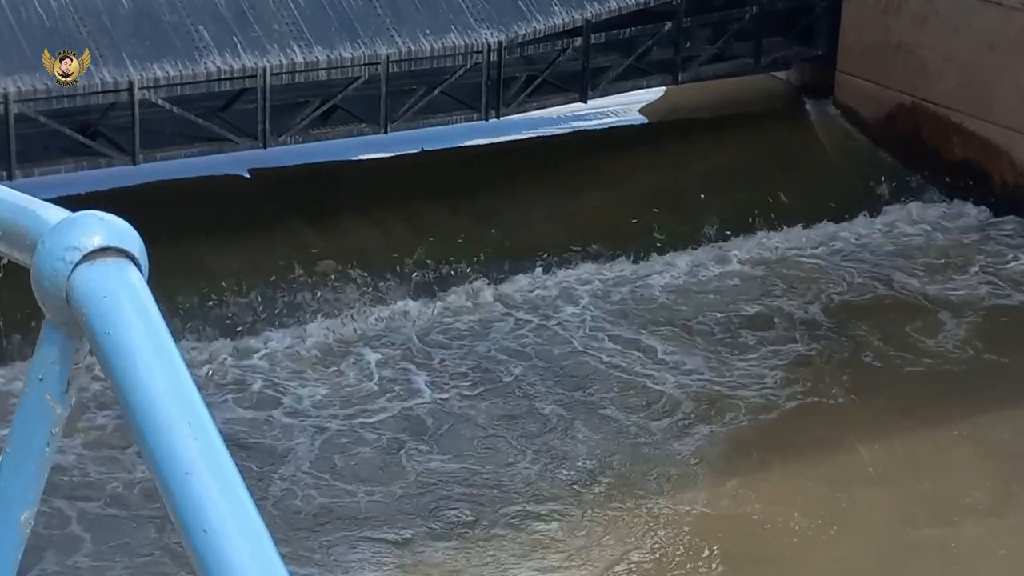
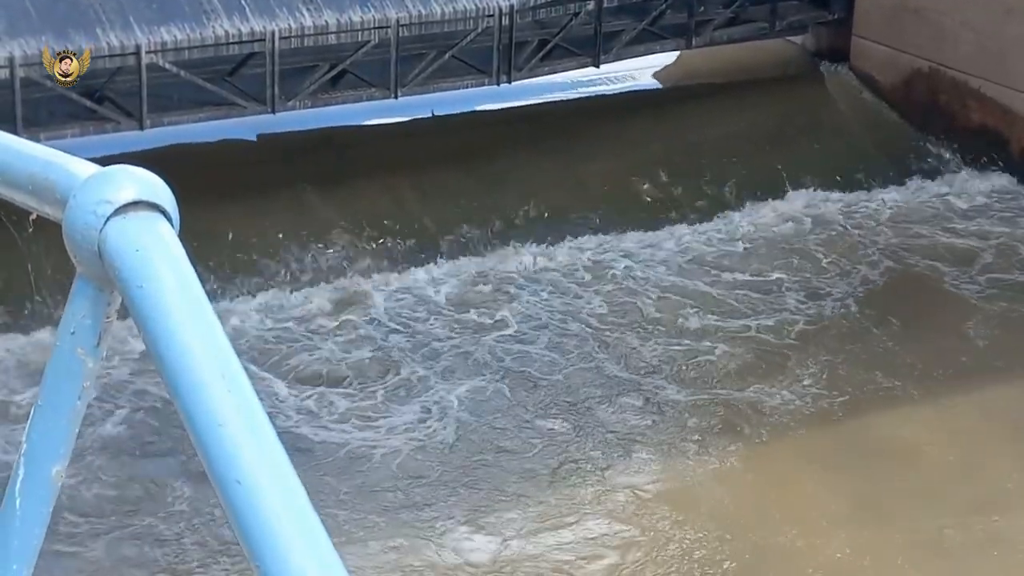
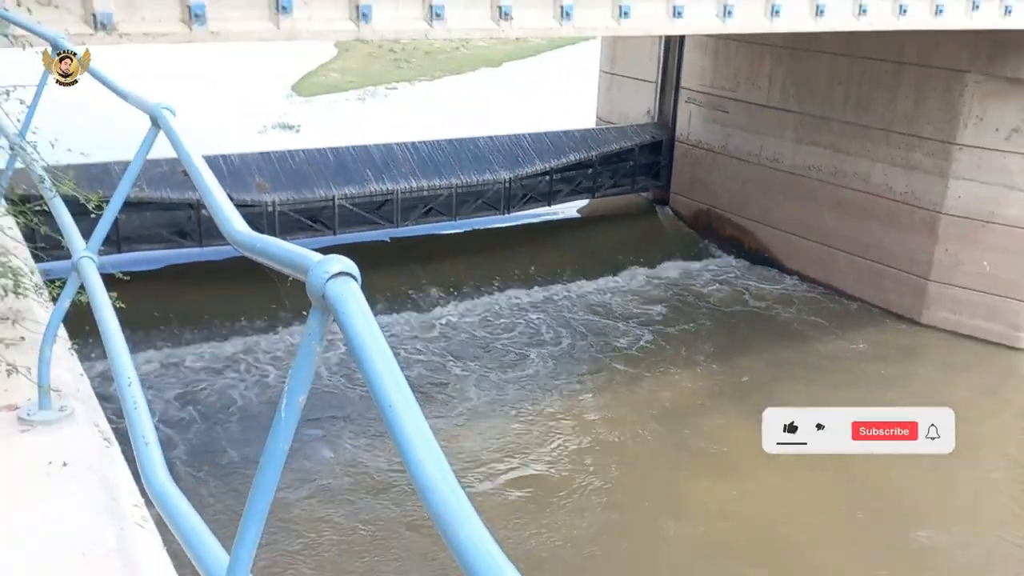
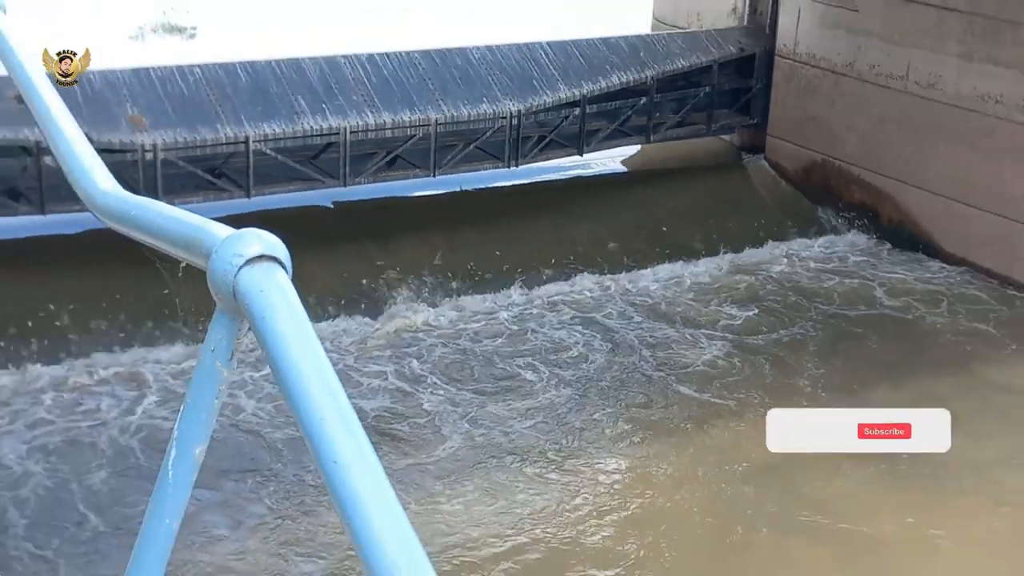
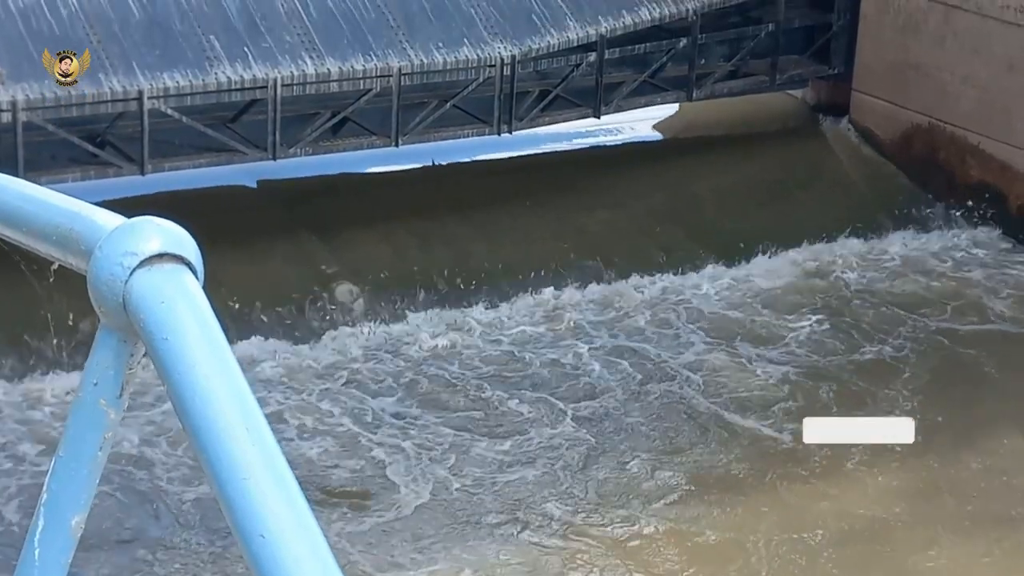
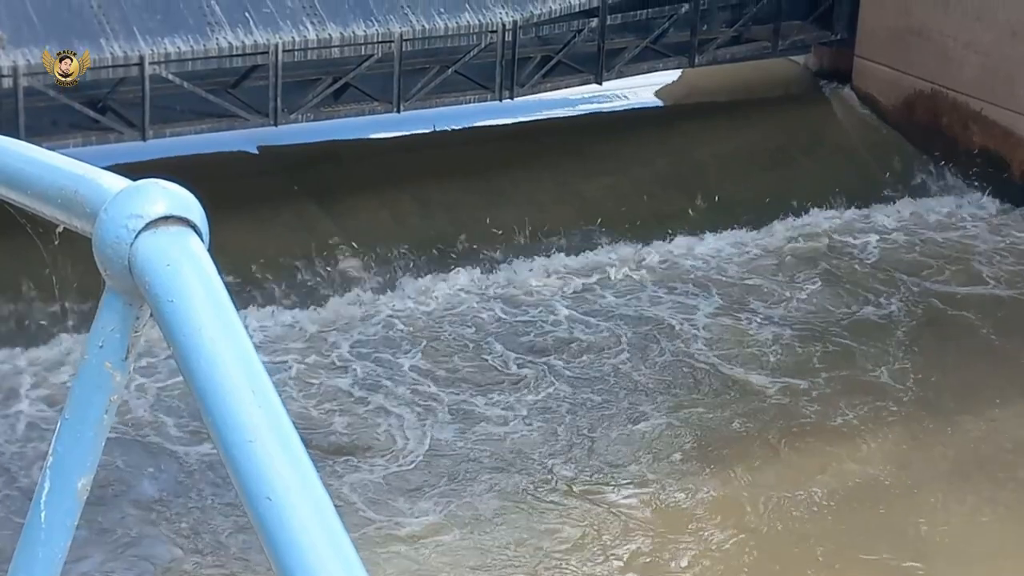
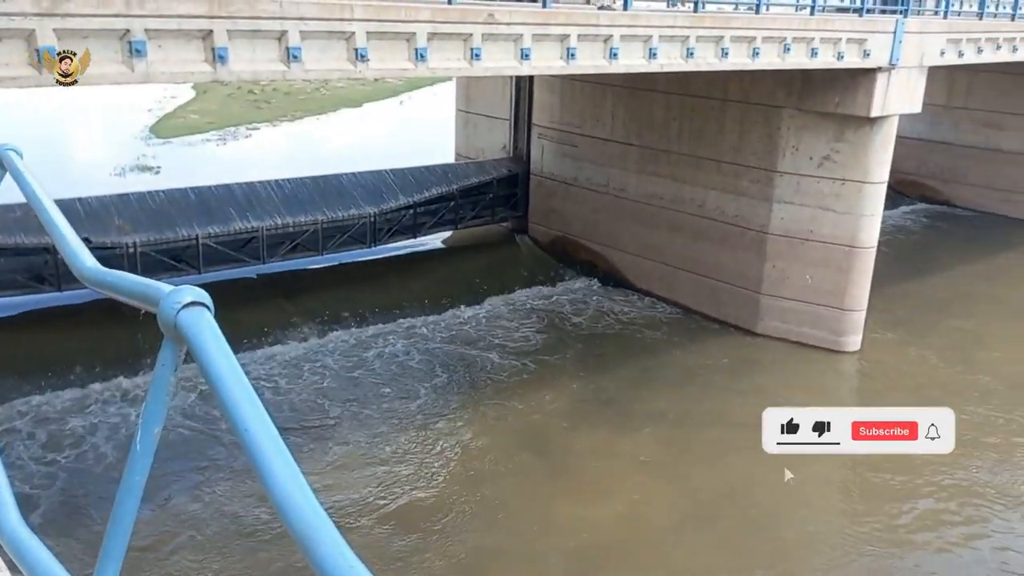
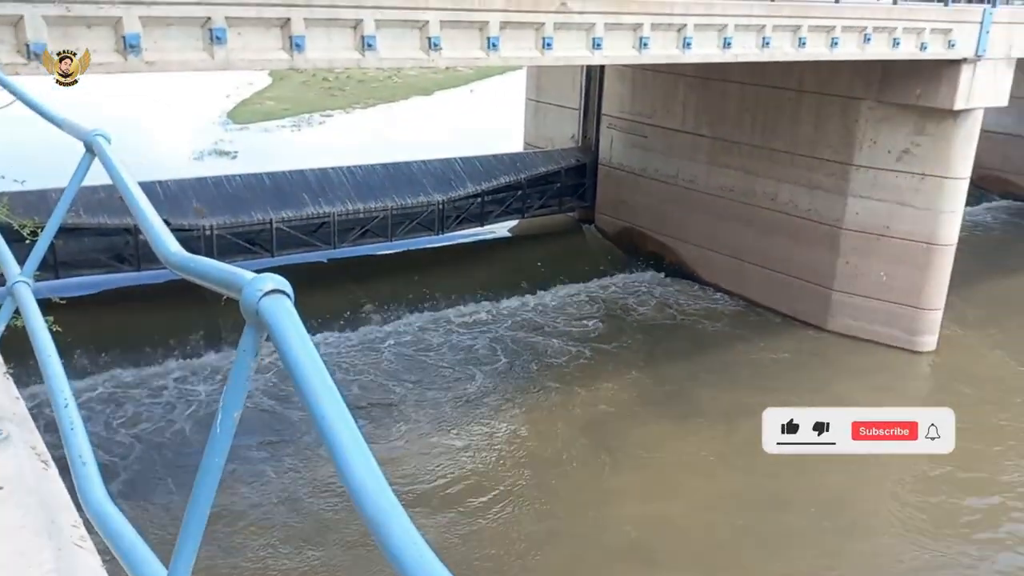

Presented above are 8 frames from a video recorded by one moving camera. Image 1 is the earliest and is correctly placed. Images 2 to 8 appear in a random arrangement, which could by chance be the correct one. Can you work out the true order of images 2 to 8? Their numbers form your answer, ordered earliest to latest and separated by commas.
2, 6, 5, 4, 3, 8, 7
